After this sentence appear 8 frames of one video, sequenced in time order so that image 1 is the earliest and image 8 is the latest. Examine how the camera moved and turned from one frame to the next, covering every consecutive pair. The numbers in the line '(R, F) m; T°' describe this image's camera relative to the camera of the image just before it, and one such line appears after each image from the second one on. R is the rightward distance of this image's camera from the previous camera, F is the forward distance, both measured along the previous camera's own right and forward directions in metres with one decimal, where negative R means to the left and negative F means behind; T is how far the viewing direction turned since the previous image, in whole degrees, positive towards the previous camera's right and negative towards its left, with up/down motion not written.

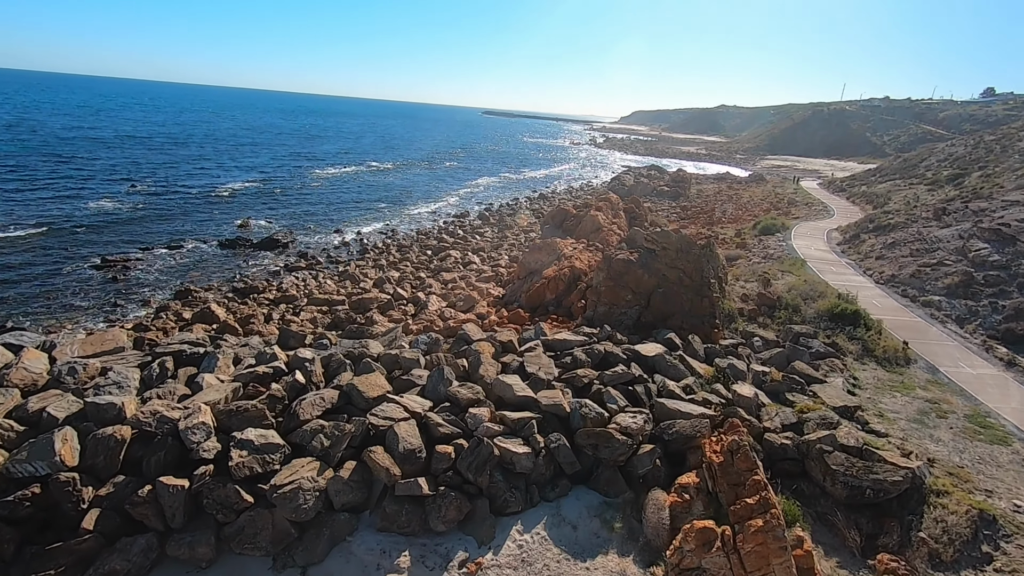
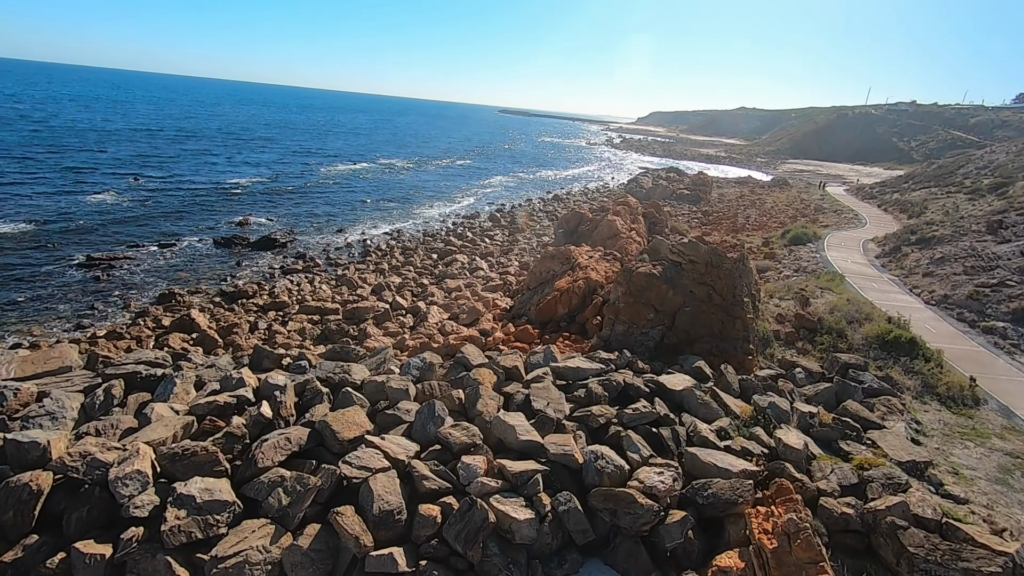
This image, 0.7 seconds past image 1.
(+0.1, +1.4) m; -1°
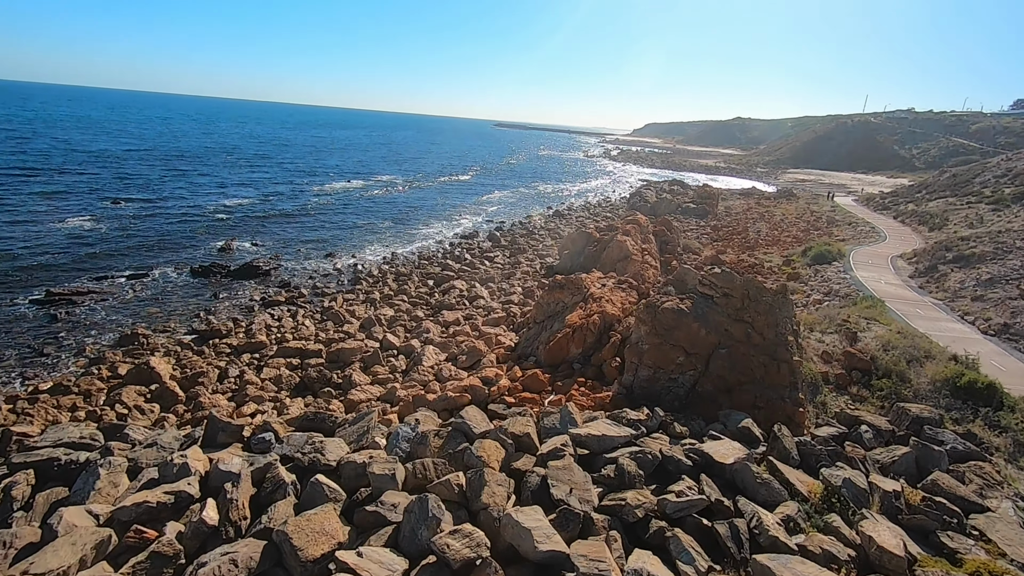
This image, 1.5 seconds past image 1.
(-0.1, +1.6) m; 0°
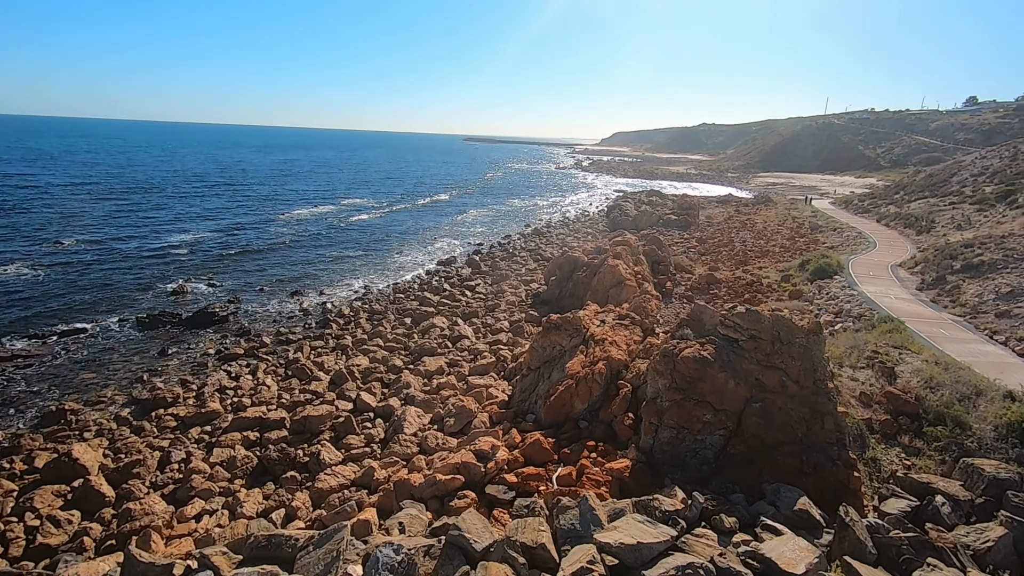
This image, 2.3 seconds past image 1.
(-0.2, +1.6) m; +3°
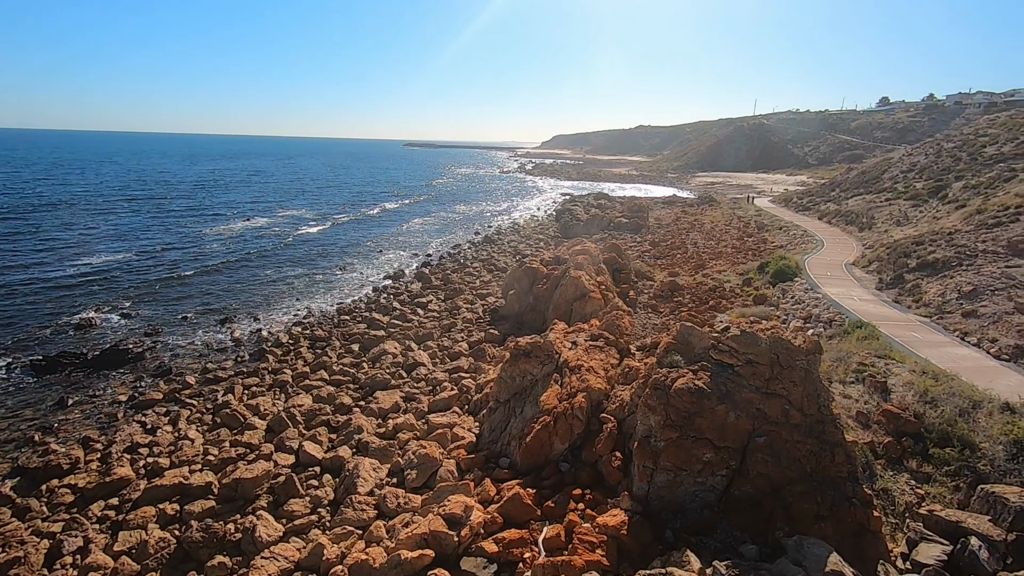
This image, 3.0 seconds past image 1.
(-0.3, +1.3) m; +6°
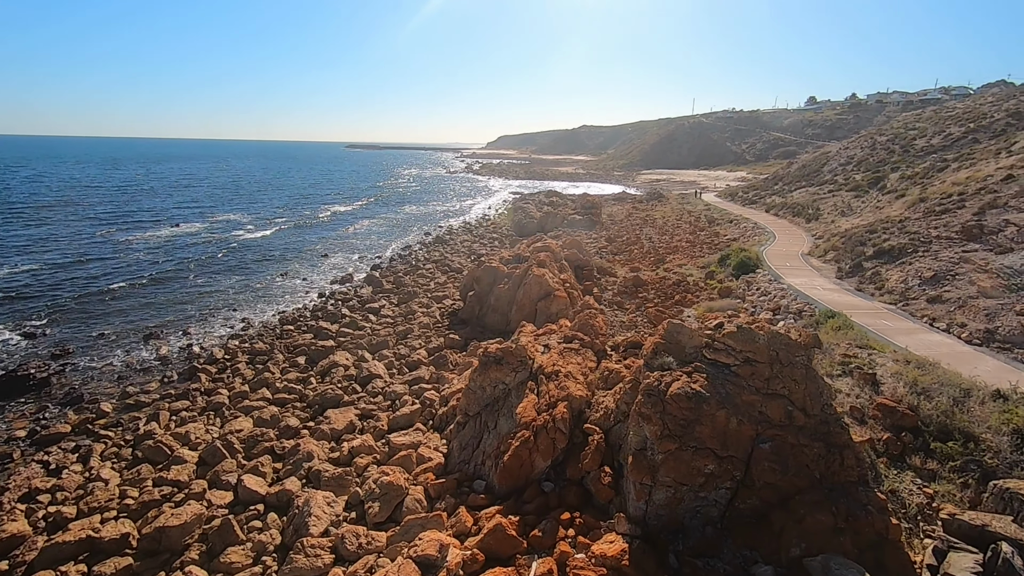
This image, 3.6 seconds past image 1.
(-0.3, +1.1) m; +5°
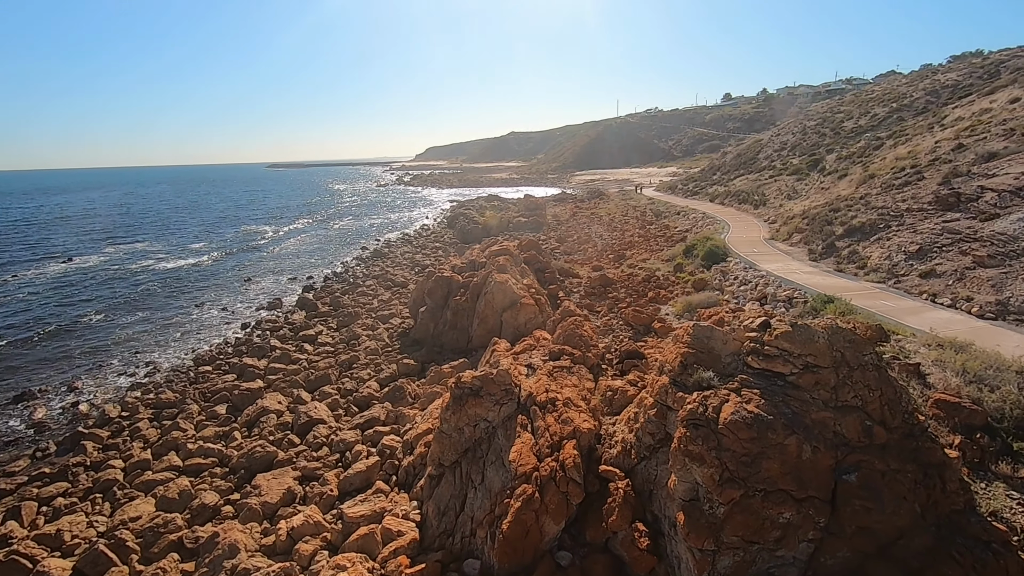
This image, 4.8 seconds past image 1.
(-0.5, +2.1) m; +6°
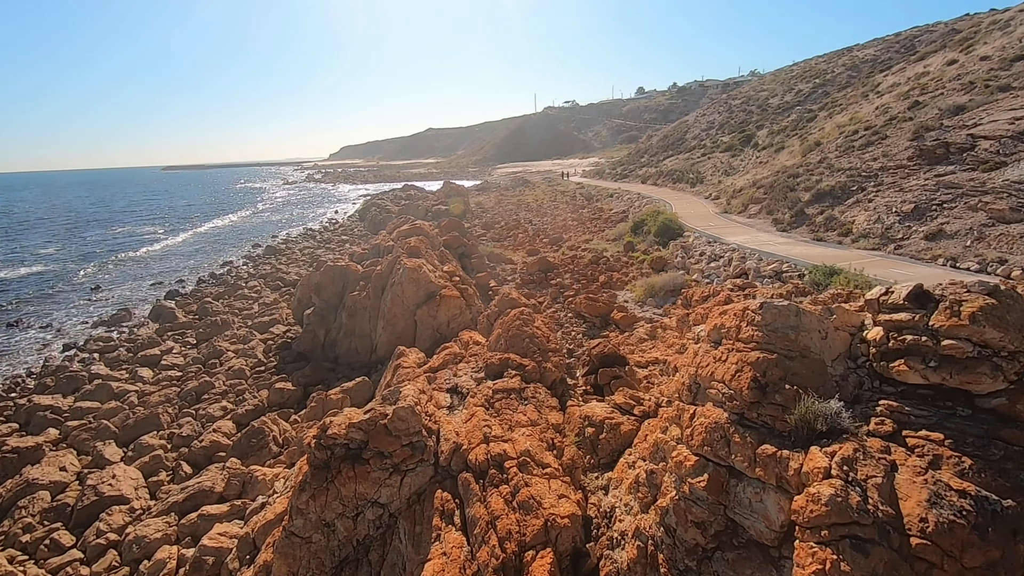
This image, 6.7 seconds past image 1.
(+0.2, +3.4) m; +8°
